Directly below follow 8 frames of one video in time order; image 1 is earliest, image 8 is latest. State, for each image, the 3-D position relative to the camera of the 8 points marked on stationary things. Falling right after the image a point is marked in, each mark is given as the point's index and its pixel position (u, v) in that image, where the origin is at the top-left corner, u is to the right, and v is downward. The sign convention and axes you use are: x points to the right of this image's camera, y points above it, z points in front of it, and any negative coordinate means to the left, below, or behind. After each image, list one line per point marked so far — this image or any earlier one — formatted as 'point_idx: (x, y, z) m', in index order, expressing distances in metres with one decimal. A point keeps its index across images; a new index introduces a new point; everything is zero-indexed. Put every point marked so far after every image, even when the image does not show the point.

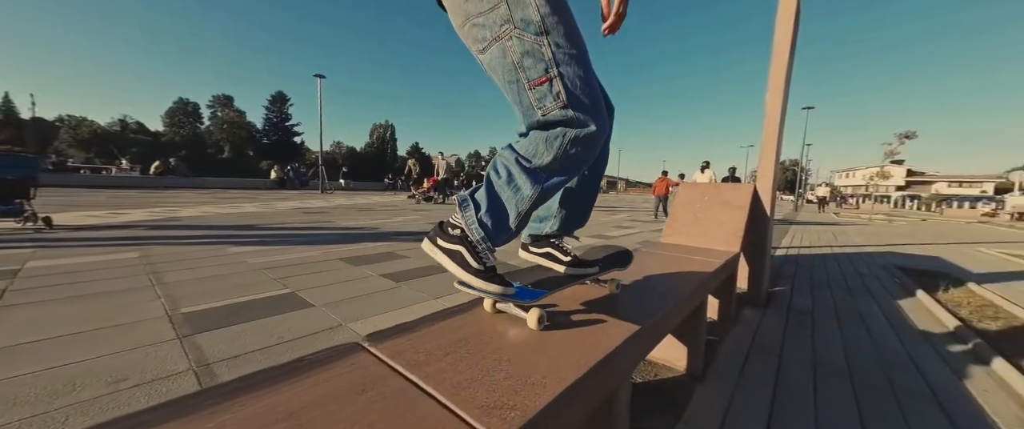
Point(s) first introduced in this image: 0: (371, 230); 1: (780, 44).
0: (-2.2, -0.2, +5.4) m
1: (+2.3, +1.5, +3.0) m
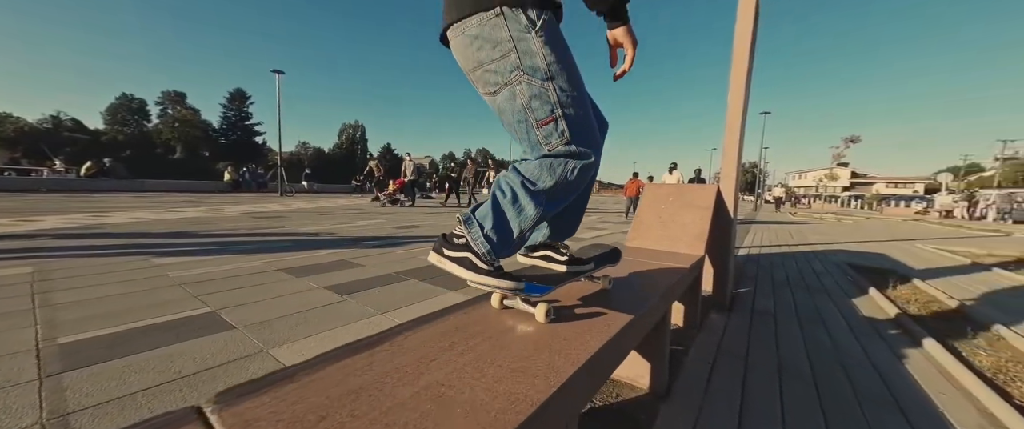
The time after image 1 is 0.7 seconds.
0: (-2.7, -0.3, +5.1) m
1: (+2.0, +1.4, +3.0) m
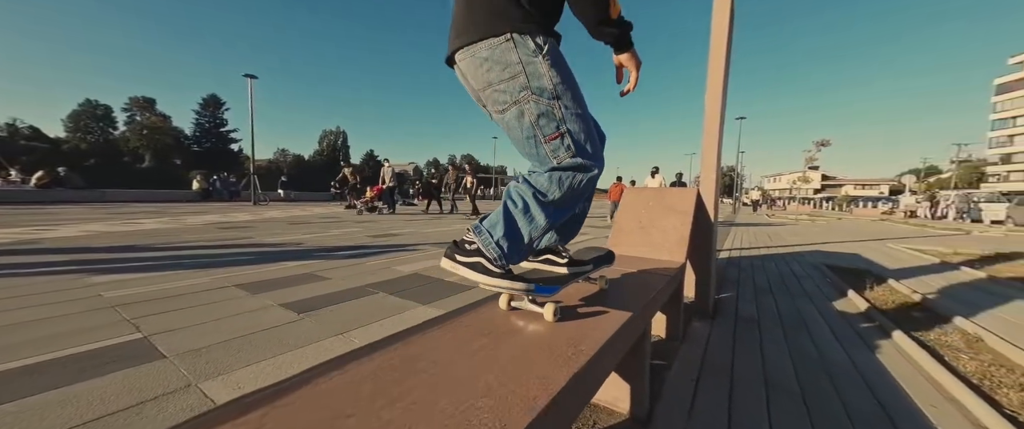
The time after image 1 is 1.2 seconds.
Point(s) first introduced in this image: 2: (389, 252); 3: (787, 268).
0: (-3.0, -0.5, +4.8) m
1: (+1.8, +1.4, +2.9) m
2: (-1.7, -0.5, +4.8) m
3: (+3.7, -0.7, +4.5) m
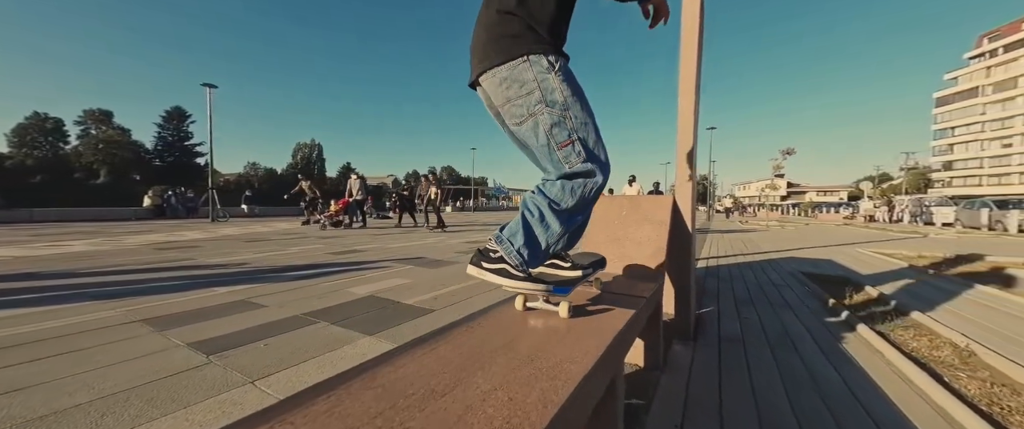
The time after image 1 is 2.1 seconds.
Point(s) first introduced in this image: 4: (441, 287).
0: (-3.4, -0.7, +4.3) m
1: (+1.4, +1.3, +2.8) m
2: (-2.1, -0.7, +4.4) m
3: (+3.3, -0.8, +4.4) m
4: (-0.7, -0.8, +3.5) m
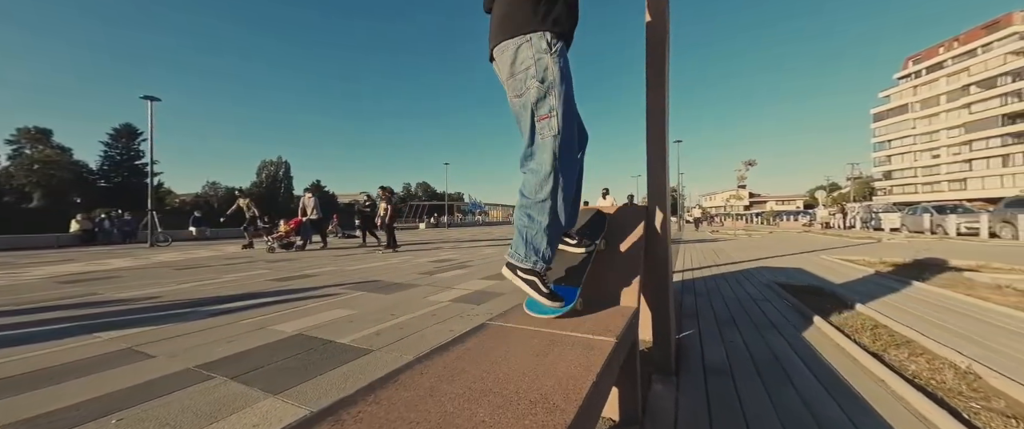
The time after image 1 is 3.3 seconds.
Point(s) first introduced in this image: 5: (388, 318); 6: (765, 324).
0: (-3.8, -0.9, +3.7) m
1: (+1.1, +1.2, +2.6) m
2: (-2.5, -1.0, +3.8) m
3: (+2.9, -1.0, +4.2) m
4: (-1.1, -0.9, +3.1) m
5: (-1.1, -0.9, +3.1) m
6: (+2.2, -0.9, +2.9) m
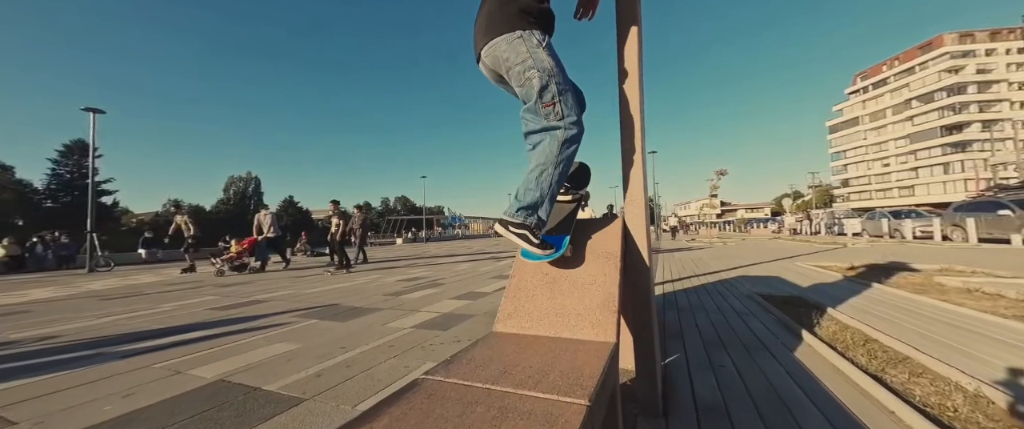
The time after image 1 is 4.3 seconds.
0: (-4.1, -1.2, +3.1) m
1: (+0.8, +1.1, +2.4) m
2: (-2.8, -1.2, +3.3) m
3: (+2.6, -1.1, +4.1) m
4: (-1.4, -1.1, +2.7) m
5: (-1.4, -1.1, +2.7) m
6: (+1.9, -1.0, +2.7) m
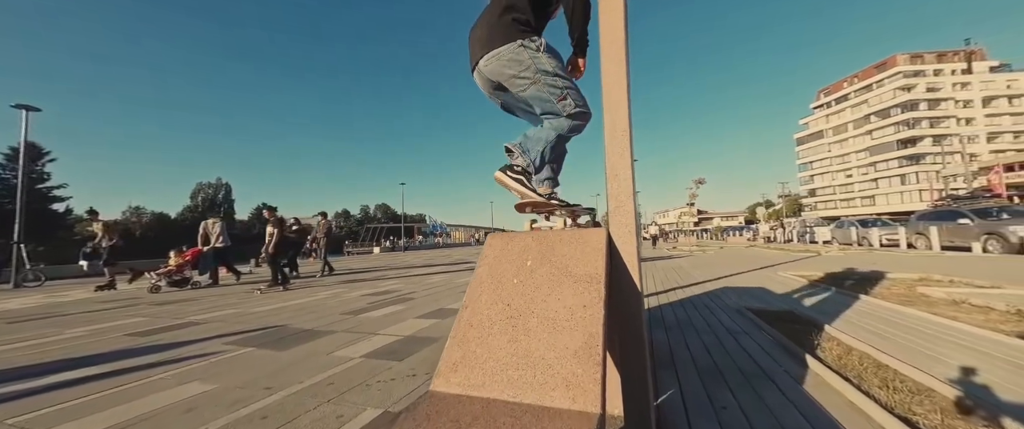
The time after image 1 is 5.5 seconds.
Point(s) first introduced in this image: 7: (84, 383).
0: (-4.4, -1.2, +2.4) m
1: (+0.6, +1.1, +2.0) m
2: (-3.1, -1.2, +2.7) m
3: (+2.2, -1.2, +3.7) m
4: (-1.6, -1.1, +2.1) m
5: (-1.6, -1.1, +2.1) m
6: (+1.7, -1.1, +2.4) m
7: (-3.1, -1.2, +2.4) m
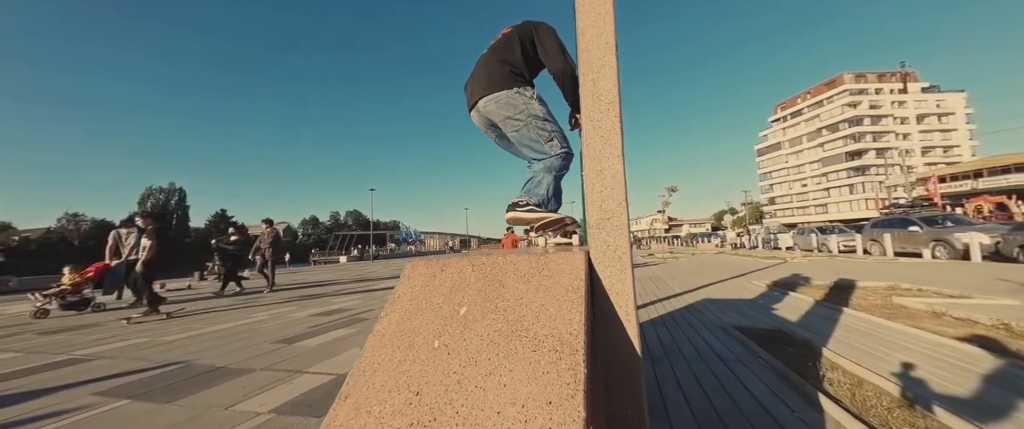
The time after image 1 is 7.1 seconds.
0: (-4.6, -1.3, +1.6) m
1: (+0.3, +1.0, +1.5) m
2: (-3.4, -1.3, +1.9) m
3: (+1.9, -1.3, +3.3) m
4: (-1.8, -1.2, +1.5) m
5: (-1.9, -1.2, +1.5) m
6: (+1.4, -1.2, +1.9) m
7: (-3.4, -1.3, +1.6) m
